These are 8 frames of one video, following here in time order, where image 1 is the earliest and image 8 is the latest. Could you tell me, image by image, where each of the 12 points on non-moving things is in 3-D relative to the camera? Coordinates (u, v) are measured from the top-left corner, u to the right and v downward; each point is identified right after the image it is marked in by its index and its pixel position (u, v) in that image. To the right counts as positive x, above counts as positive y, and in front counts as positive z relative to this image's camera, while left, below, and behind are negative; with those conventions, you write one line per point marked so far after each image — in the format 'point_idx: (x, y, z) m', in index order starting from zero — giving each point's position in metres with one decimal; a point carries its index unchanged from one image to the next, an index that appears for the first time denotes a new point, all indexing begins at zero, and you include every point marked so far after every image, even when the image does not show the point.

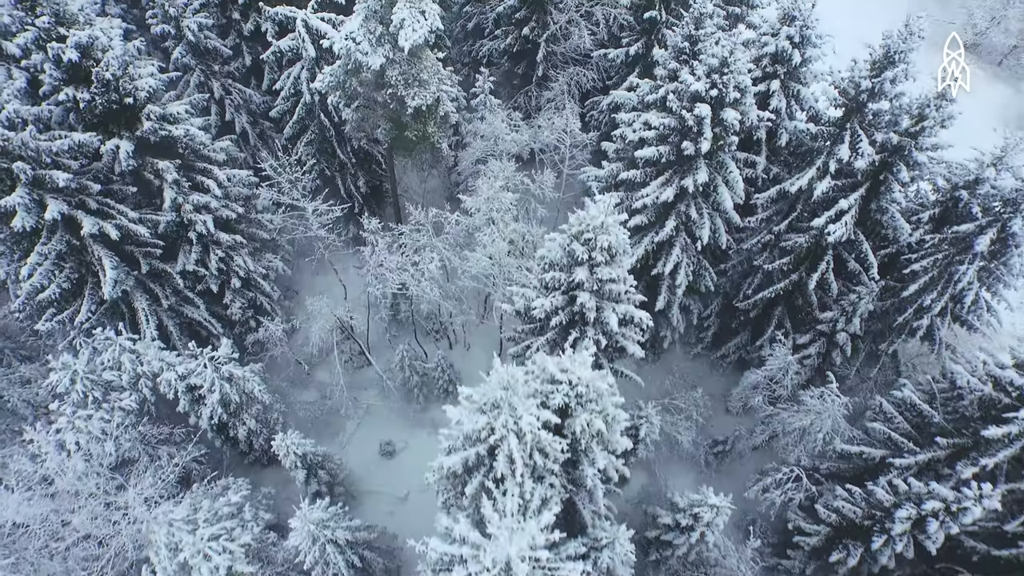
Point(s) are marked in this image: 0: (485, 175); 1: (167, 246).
0: (-0.8, +3.3, +18.7) m
1: (-9.6, +1.2, +17.7) m
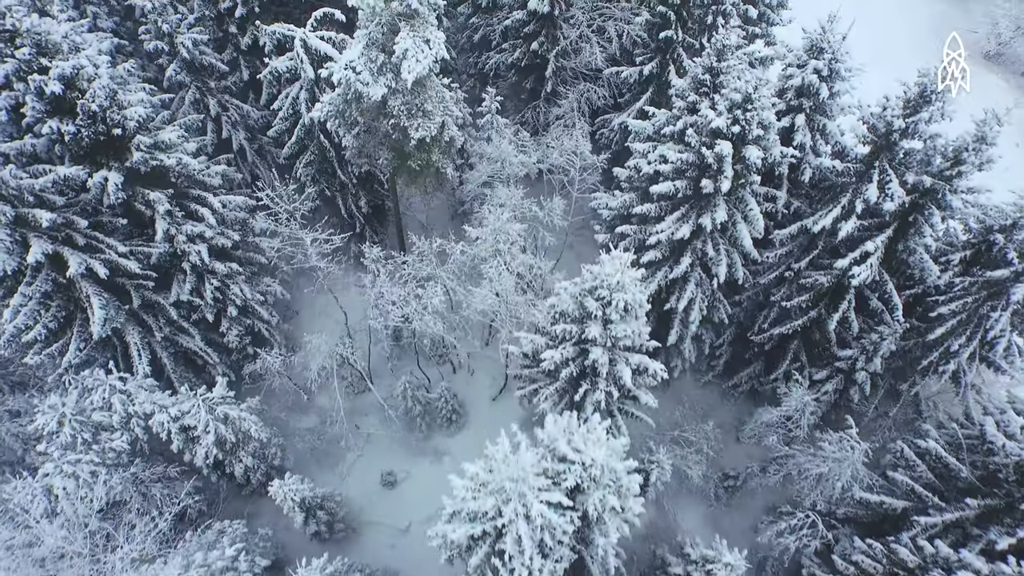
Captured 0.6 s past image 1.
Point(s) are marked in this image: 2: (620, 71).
0: (-0.6, +2.4, +17.9) m
1: (-9.5, +0.4, +17.0) m
2: (+3.4, +6.9, +19.9) m
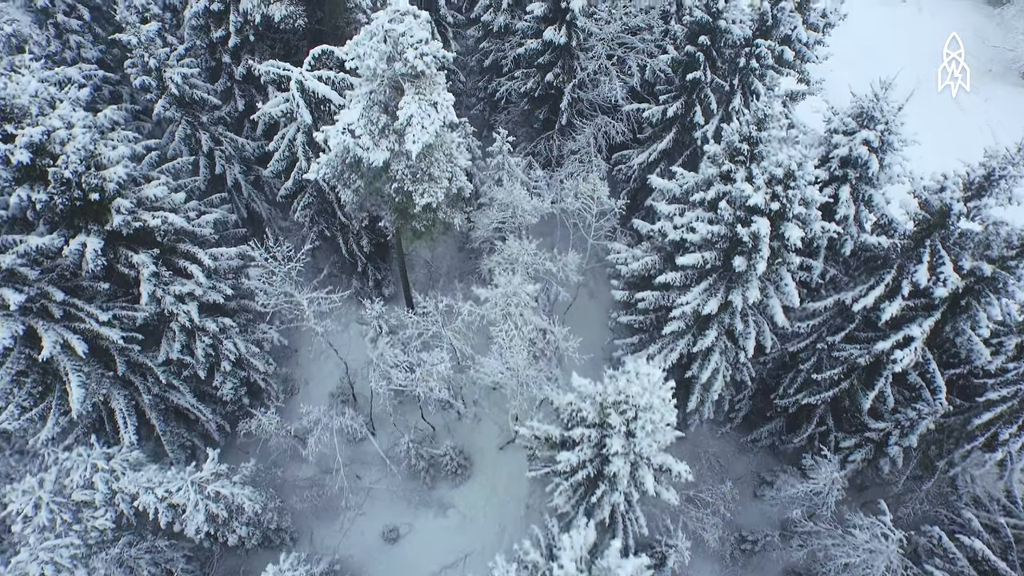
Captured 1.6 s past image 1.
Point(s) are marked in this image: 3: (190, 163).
0: (-0.3, +0.9, +16.7) m
1: (-9.2, -1.1, +15.9) m
2: (+3.8, +5.3, +18.5) m
3: (-8.6, +3.3, +16.8) m
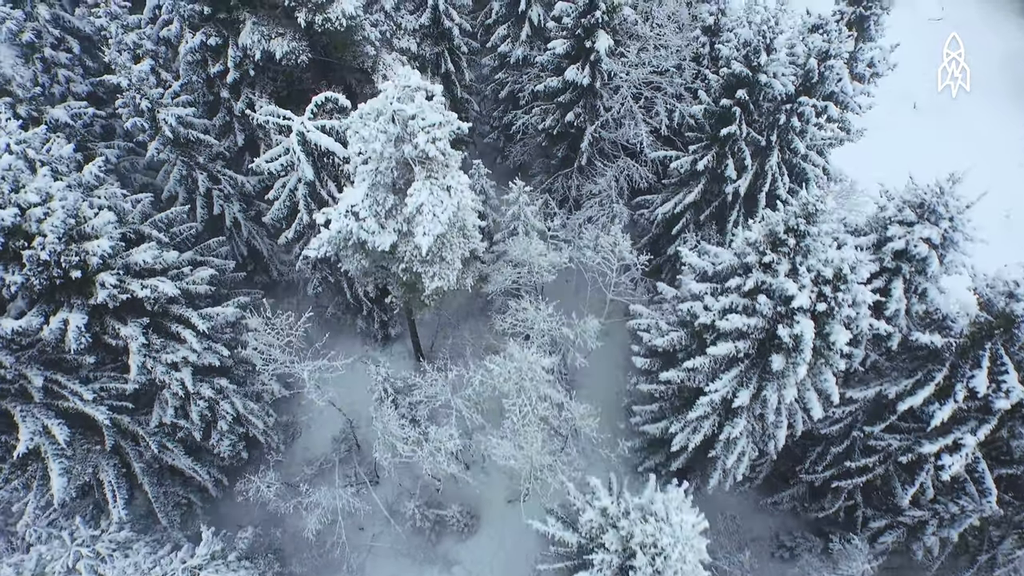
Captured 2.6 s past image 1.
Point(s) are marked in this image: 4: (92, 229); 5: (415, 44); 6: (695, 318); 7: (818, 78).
0: (+0.1, -0.7, +15.7) m
1: (-8.9, -2.5, +15.0) m
2: (+4.3, +3.7, +17.3) m
3: (-8.2, +1.9, +15.8) m
4: (-8.0, +1.1, +12.0) m
5: (-2.8, +7.0, +18.1) m
6: (+3.9, -0.6, +13.2) m
7: (+6.7, +4.6, +13.9) m
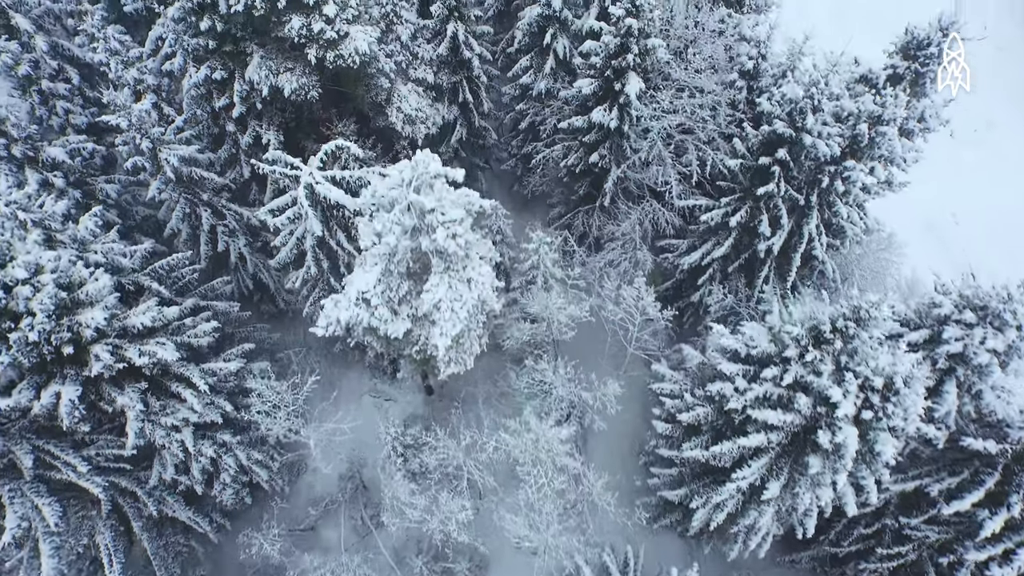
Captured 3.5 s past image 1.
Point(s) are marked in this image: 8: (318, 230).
0: (+0.5, -2.1, +14.9) m
1: (-8.5, -3.7, +14.4) m
2: (+4.8, +2.2, +16.3) m
3: (-7.8, +0.7, +15.0) m
4: (-7.6, -0.2, +11.3) m
5: (-2.2, +5.8, +17.0) m
6: (+4.2, -2.2, +12.4) m
7: (+7.2, +3.0, +12.8) m
8: (-4.3, +1.3, +13.8) m
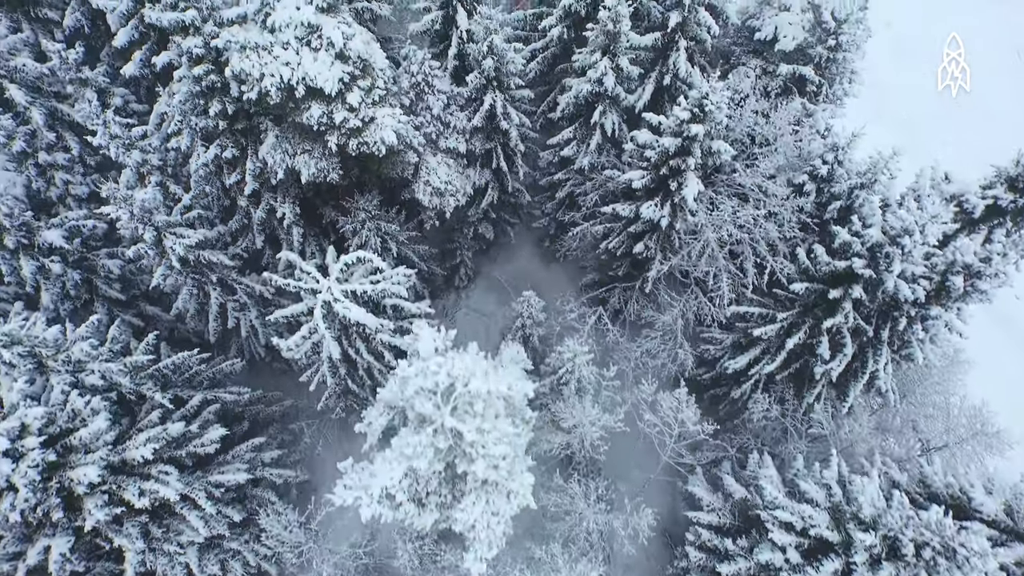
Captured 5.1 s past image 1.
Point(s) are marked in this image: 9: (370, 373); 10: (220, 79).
0: (+1.1, -4.7, +13.8) m
1: (-8.0, -5.9, +13.6) m
2: (+5.6, -0.4, +14.8) m
3: (-7.0, -1.4, +13.9) m
4: (-7.0, -2.6, +10.2) m
5: (-1.2, +3.5, +15.4) m
6: (+4.7, -5.1, +11.3) m
7: (+8.0, -0.1, +11.2) m
8: (-3.5, -1.1, +12.6) m
9: (-3.2, -1.9, +14.1) m
10: (-5.7, +4.1, +12.2) m
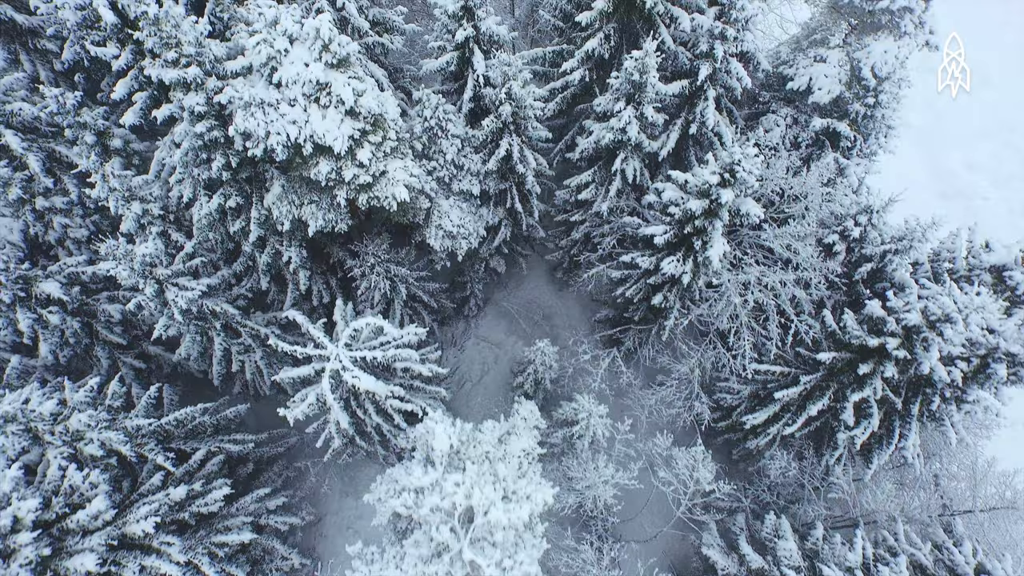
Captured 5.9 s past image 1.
0: (+1.3, -5.9, +13.4) m
1: (-7.8, -7.0, +13.3) m
2: (+5.9, -1.7, +14.3) m
3: (-6.7, -2.5, +13.4) m
4: (-6.8, -3.8, +9.8) m
5: (-0.8, +2.3, +14.8) m
6: (+4.9, -6.5, +10.9) m
7: (+8.3, -1.5, +10.7) m
8: (-3.3, -2.4, +12.1) m
9: (-2.9, -3.1, +13.6) m
10: (-5.3, +2.9, +11.6) m
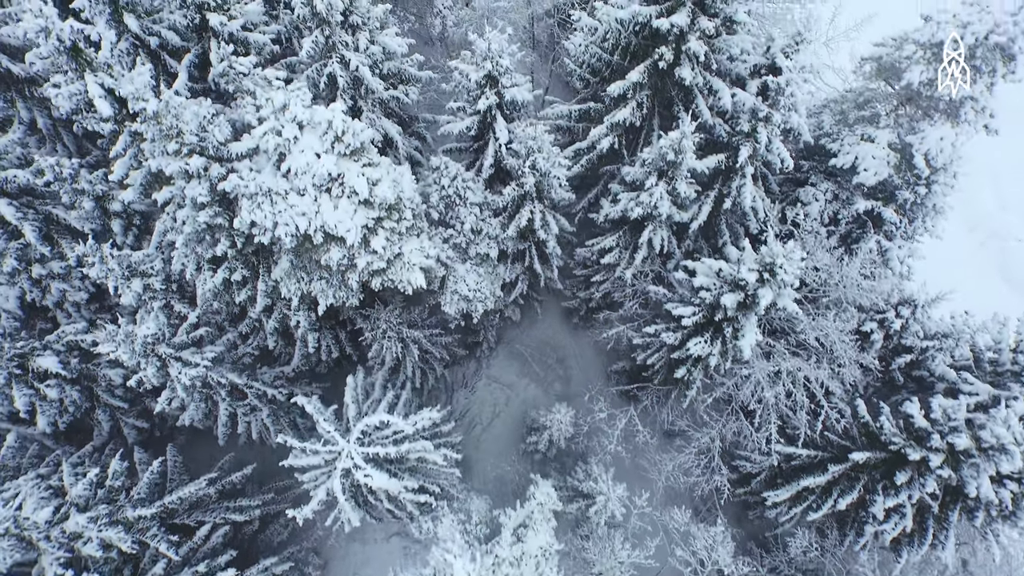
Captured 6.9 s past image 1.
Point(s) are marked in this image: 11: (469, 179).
0: (+1.5, -7.6, +13.1) m
1: (-7.6, -8.4, +13.0) m
2: (+6.2, -3.5, +13.7) m
3: (-6.4, -4.0, +12.9) m
4: (-6.5, -5.5, +9.4) m
5: (-0.4, +0.8, +14.1) m
6: (+5.2, -8.4, +10.5) m
7: (+8.6, -3.5, +10.1) m
8: (-2.9, -4.0, +11.6) m
9: (-2.6, -4.6, +13.2) m
10: (-4.9, +1.2, +10.9) m
11: (-0.9, +2.3, +13.0) m
